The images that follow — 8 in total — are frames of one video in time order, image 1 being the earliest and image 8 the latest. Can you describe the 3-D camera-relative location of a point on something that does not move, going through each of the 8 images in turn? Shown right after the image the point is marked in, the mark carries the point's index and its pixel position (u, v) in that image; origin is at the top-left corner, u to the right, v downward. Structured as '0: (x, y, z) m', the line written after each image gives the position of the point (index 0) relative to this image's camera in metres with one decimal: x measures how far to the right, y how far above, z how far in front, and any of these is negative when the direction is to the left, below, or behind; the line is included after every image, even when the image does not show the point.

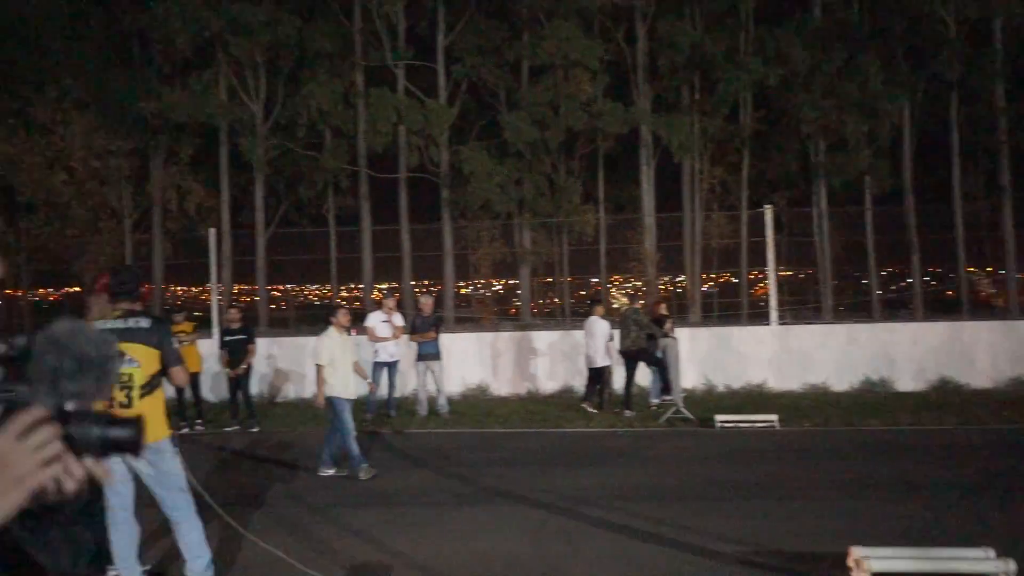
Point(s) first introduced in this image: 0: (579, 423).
0: (+1.0, -2.1, +17.5) m
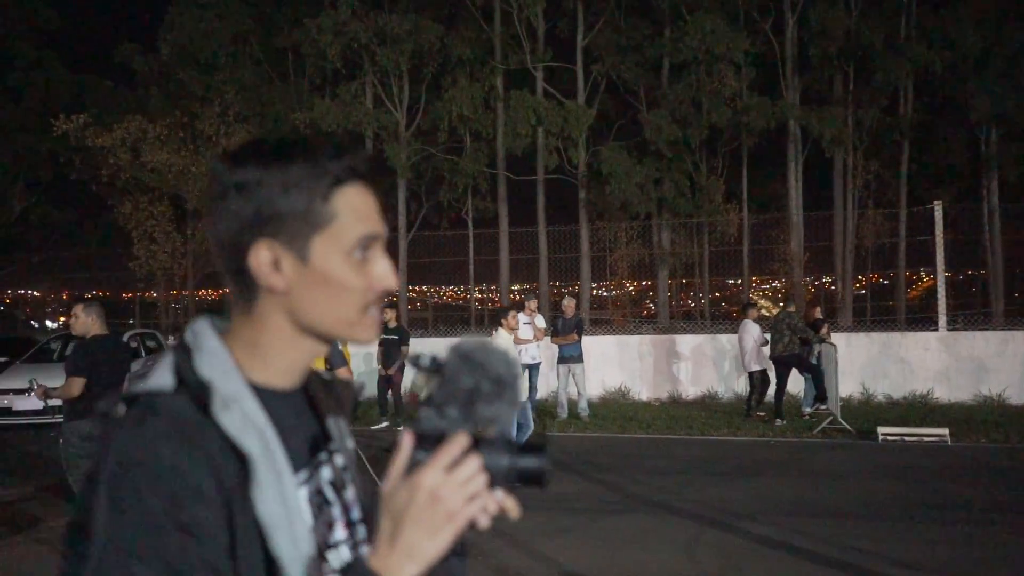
0: (+3.2, -2.1, +16.8) m
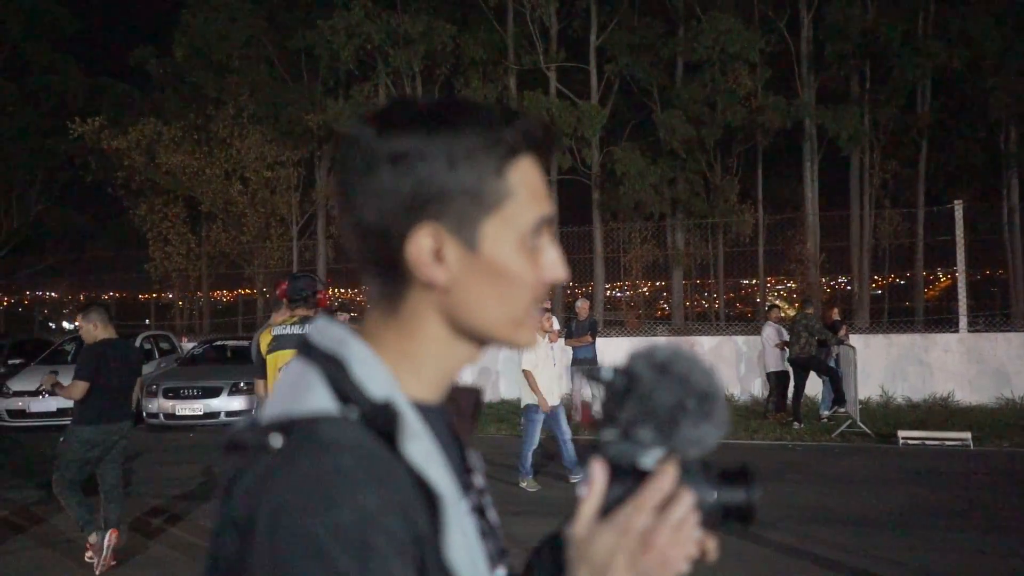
0: (+3.4, -2.1, +16.6) m
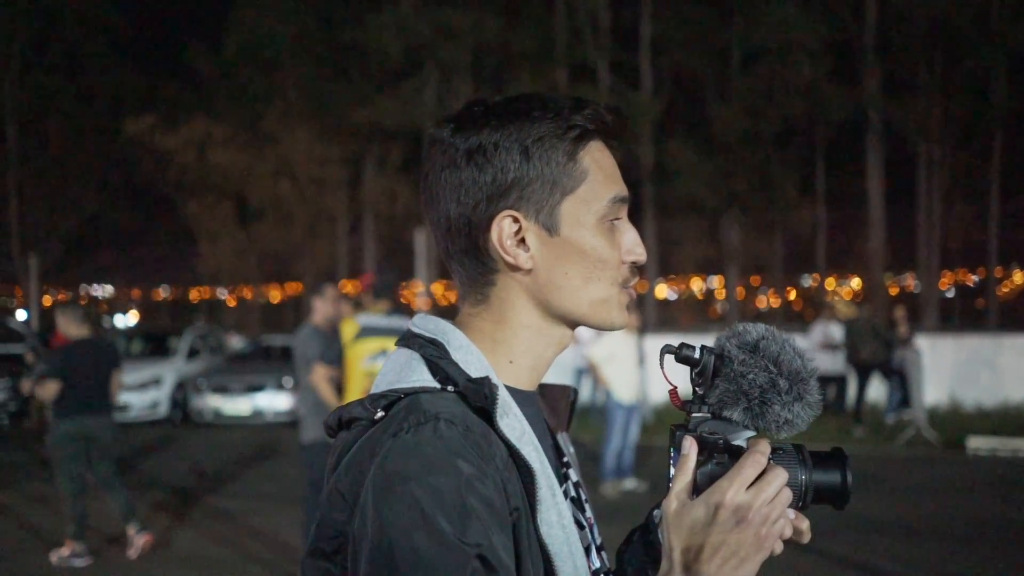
0: (+4.1, -2.1, +15.8) m
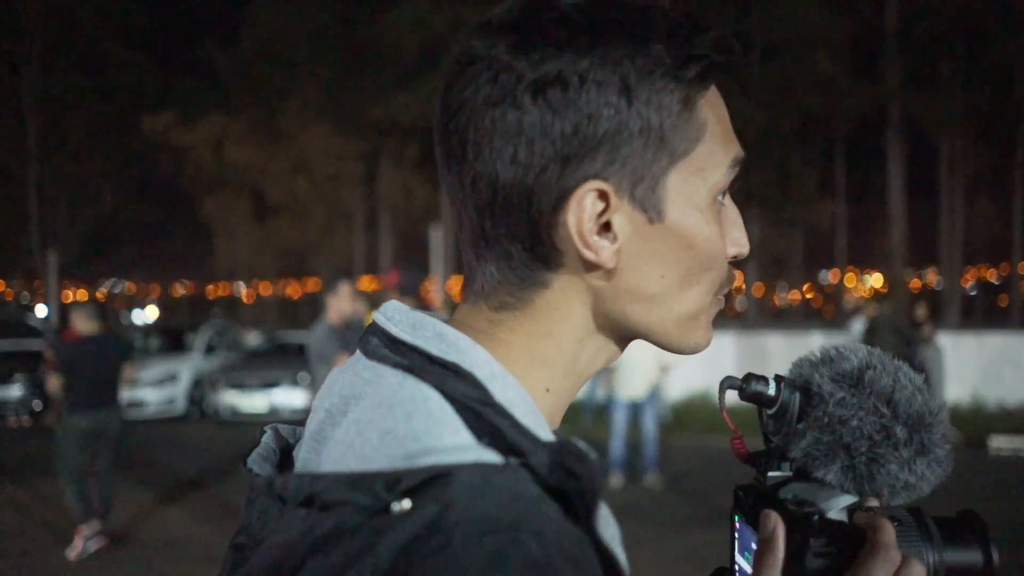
0: (+4.3, -2.1, +15.7) m
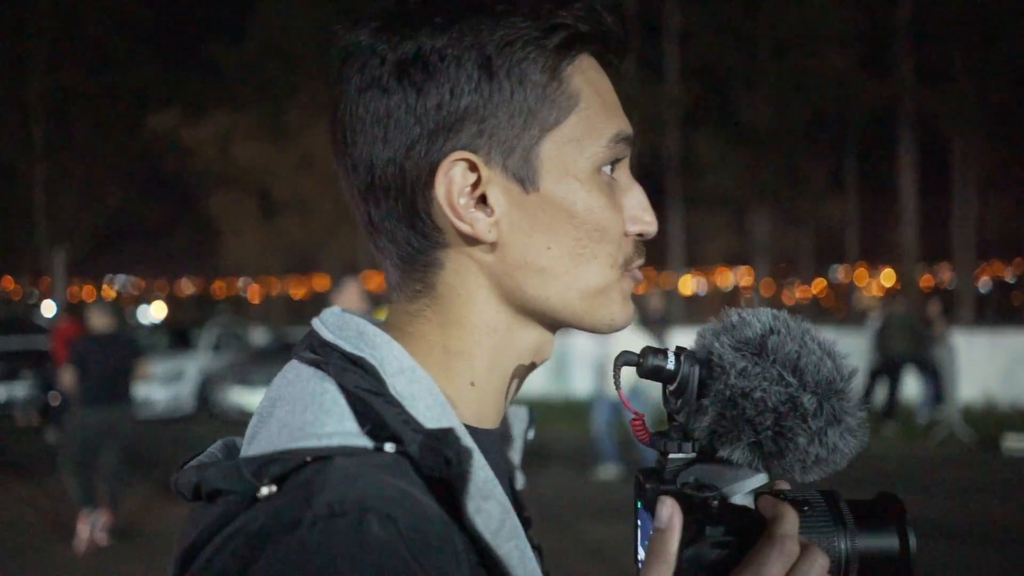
0: (+4.3, -2.0, +15.3) m
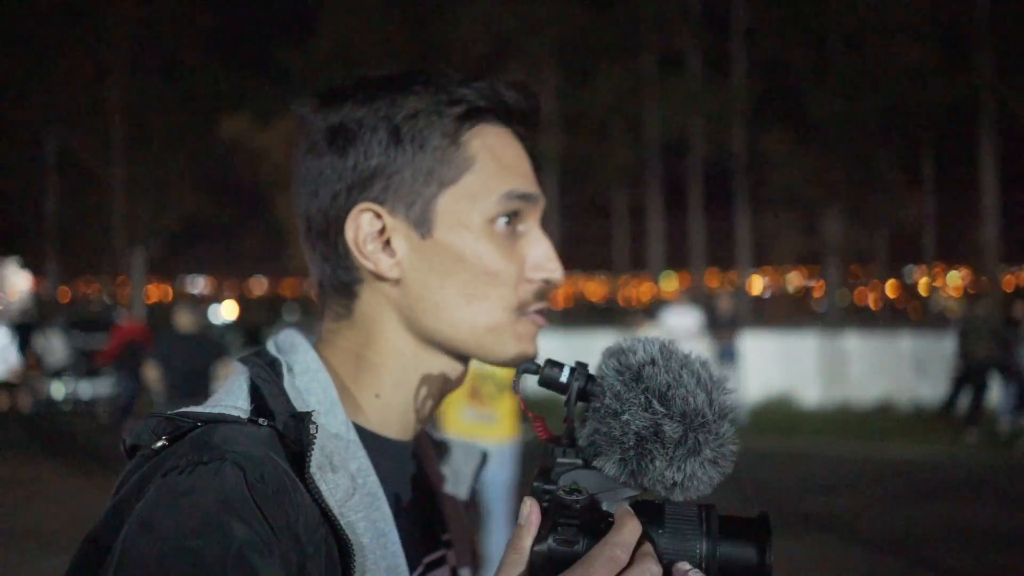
0: (+5.1, -2.1, +14.7) m
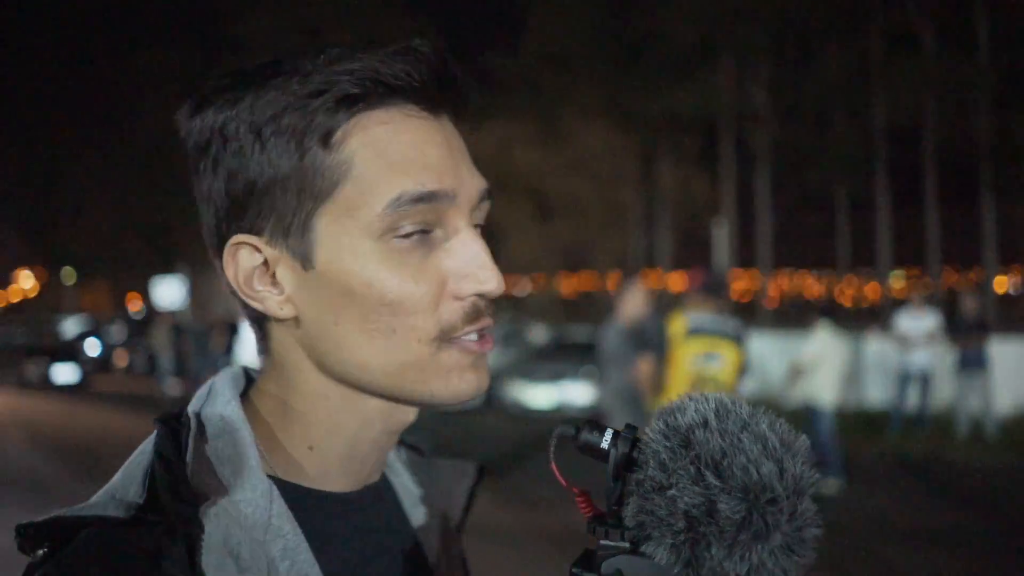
0: (+7.6, -2.1, +13.0) m
